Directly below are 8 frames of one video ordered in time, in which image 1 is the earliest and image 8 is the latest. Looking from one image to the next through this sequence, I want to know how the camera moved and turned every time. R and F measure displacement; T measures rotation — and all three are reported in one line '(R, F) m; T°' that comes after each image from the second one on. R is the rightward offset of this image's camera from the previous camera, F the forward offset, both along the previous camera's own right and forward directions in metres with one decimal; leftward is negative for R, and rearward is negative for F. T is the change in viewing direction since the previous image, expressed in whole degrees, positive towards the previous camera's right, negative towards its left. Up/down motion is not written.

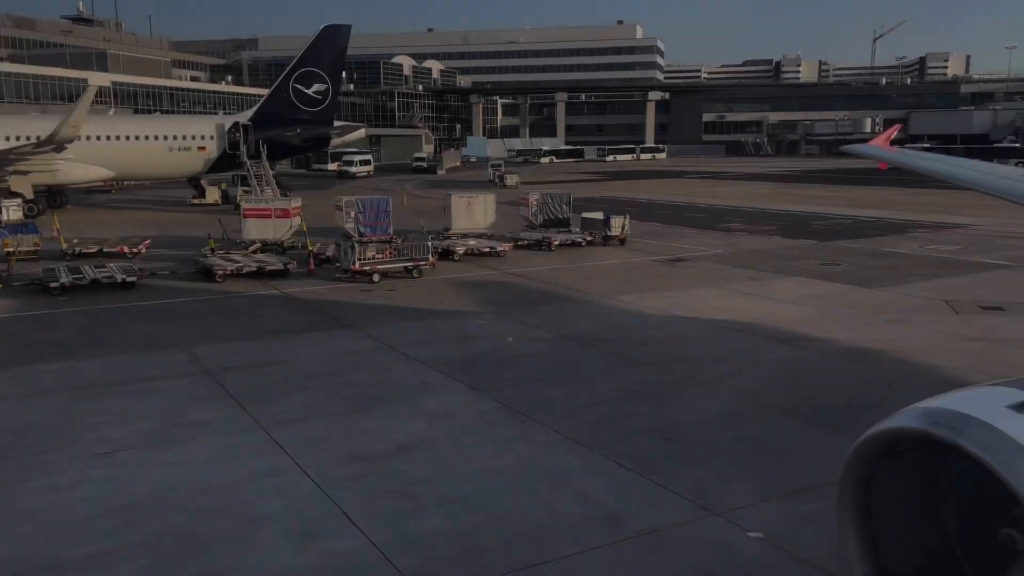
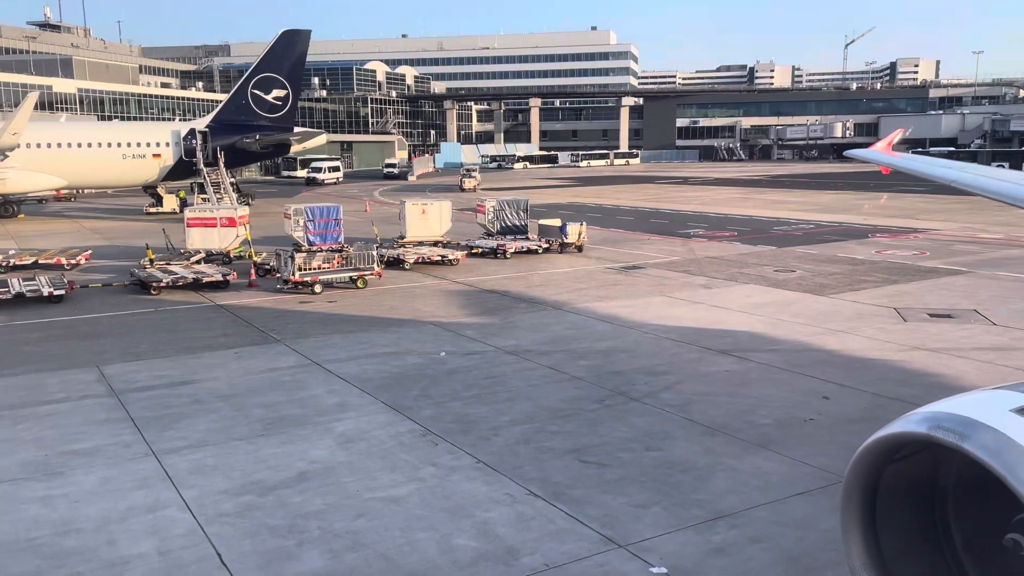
(+0.9, +0.6) m; +1°
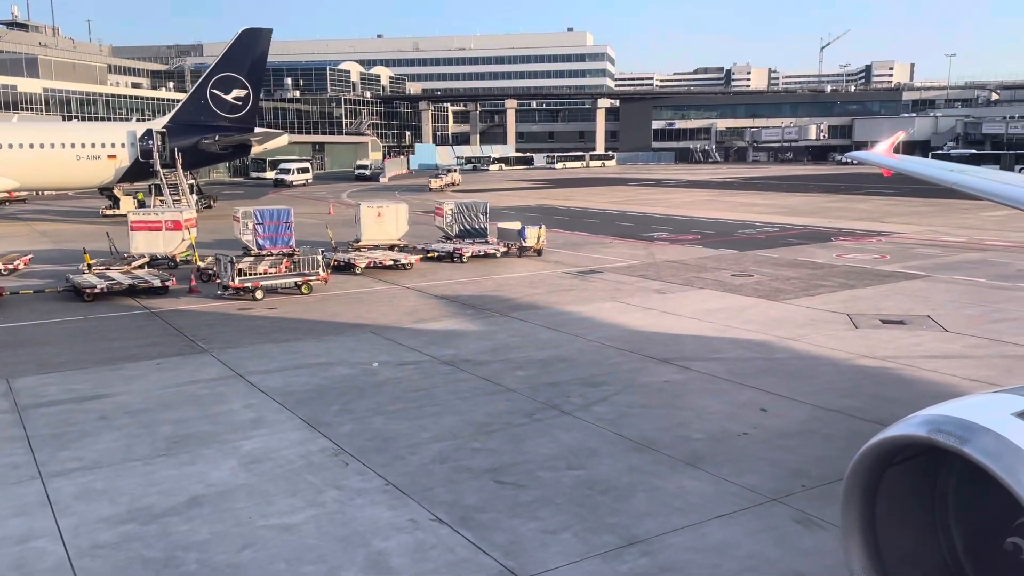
(+0.8, +0.6) m; +1°
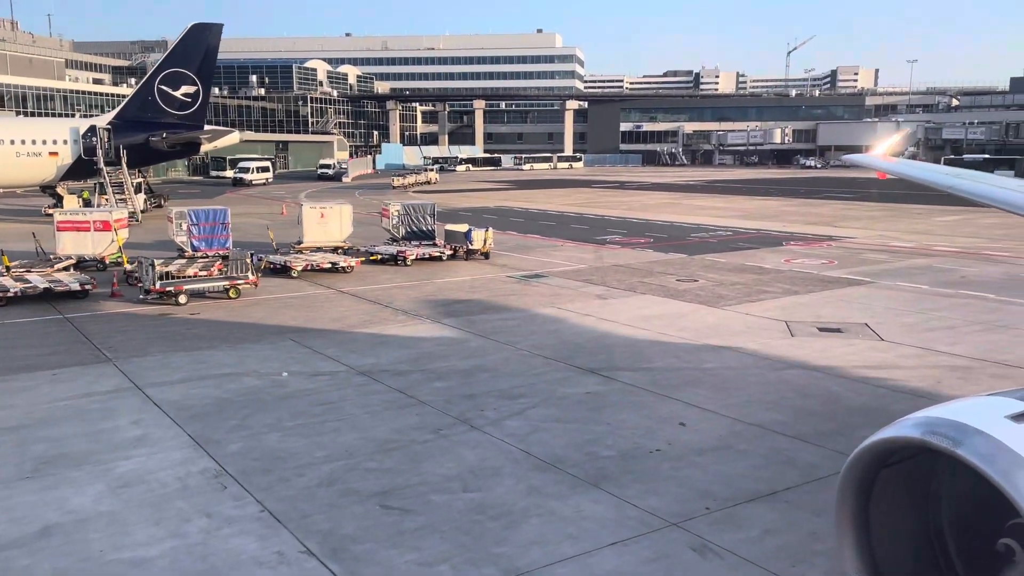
(+0.9, +0.6) m; +2°
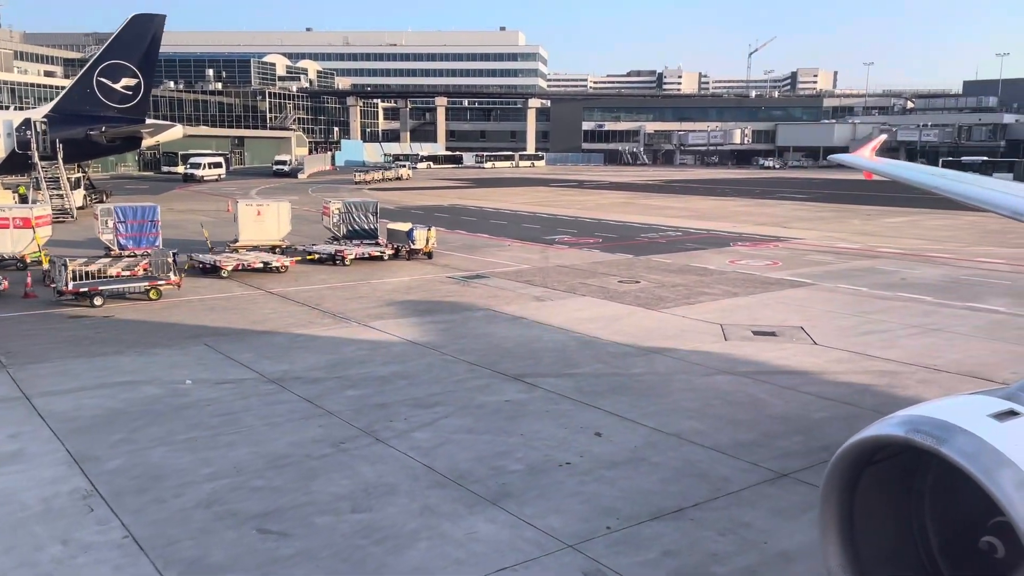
(+0.8, +0.6) m; +2°
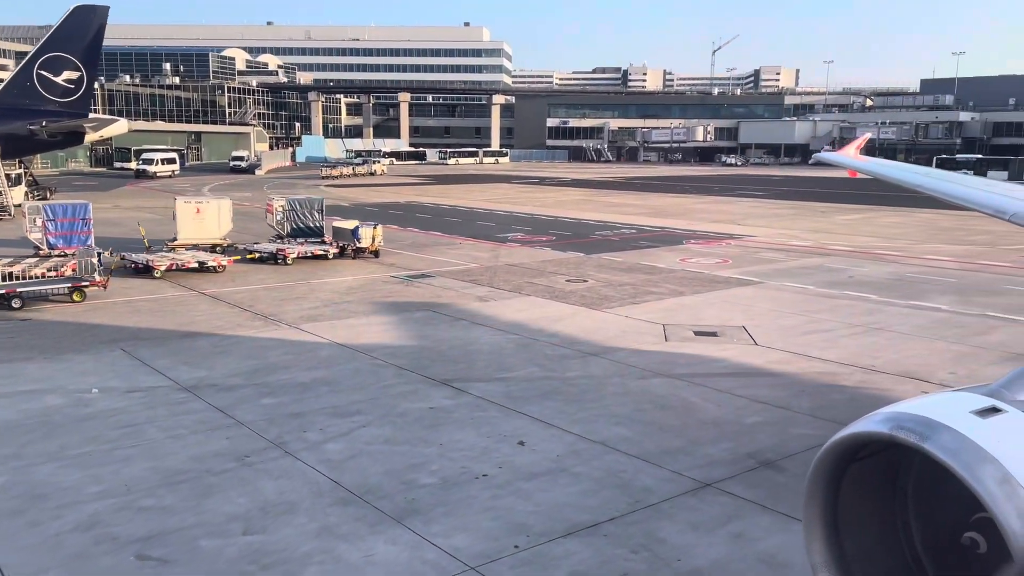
(+0.7, +0.5) m; +2°
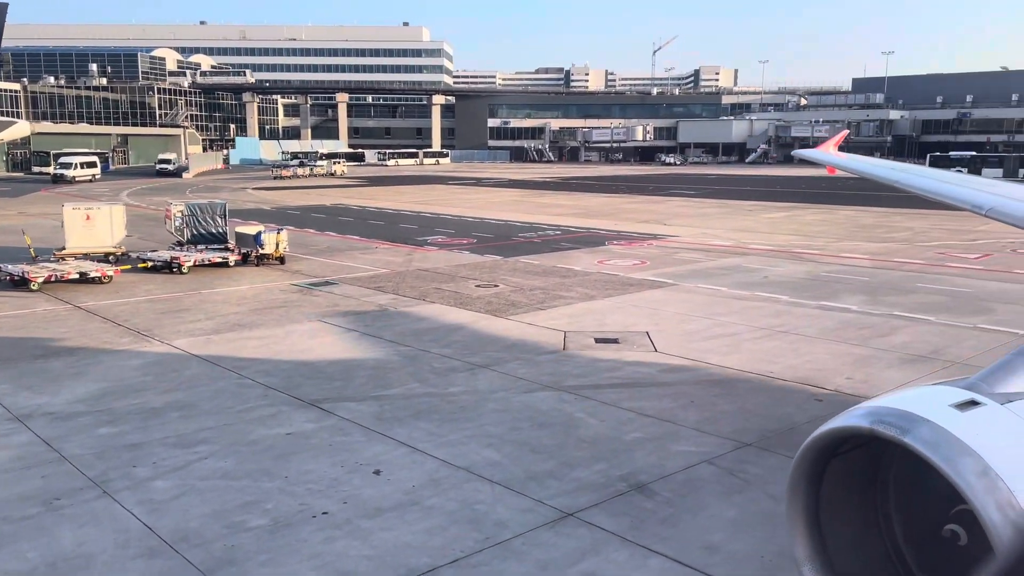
(+1.2, +0.9) m; +4°
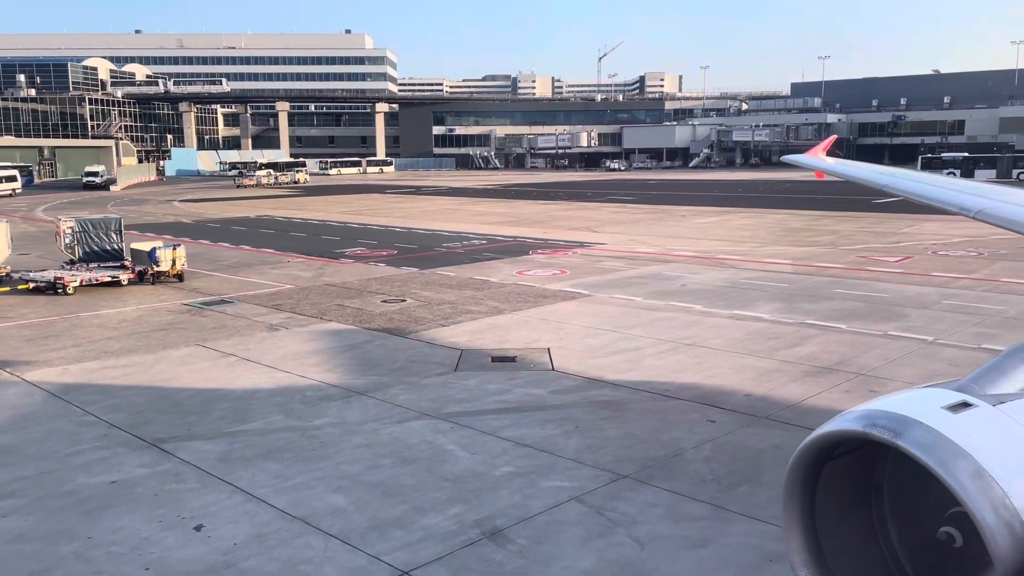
(+1.3, +1.0) m; +3°
